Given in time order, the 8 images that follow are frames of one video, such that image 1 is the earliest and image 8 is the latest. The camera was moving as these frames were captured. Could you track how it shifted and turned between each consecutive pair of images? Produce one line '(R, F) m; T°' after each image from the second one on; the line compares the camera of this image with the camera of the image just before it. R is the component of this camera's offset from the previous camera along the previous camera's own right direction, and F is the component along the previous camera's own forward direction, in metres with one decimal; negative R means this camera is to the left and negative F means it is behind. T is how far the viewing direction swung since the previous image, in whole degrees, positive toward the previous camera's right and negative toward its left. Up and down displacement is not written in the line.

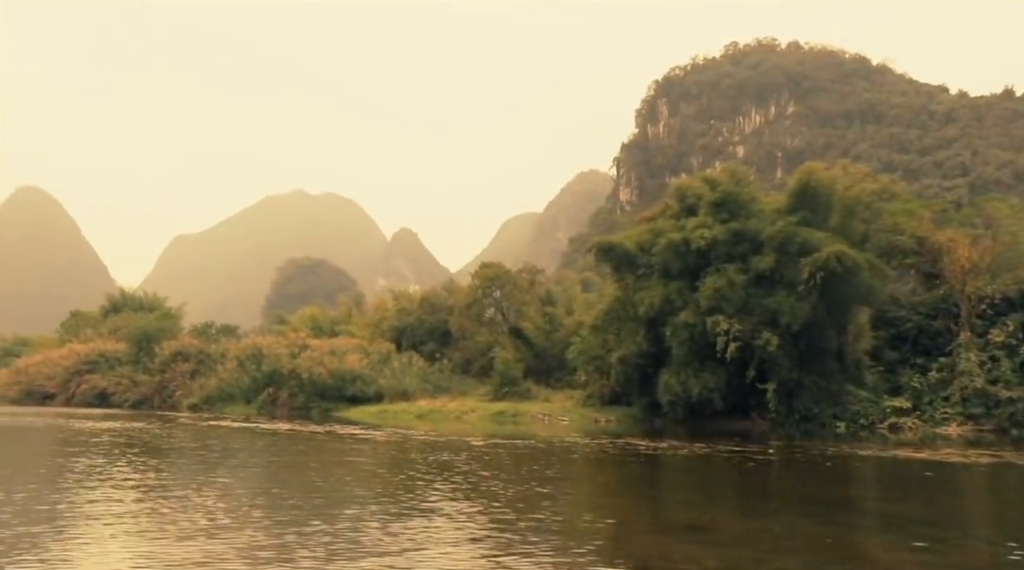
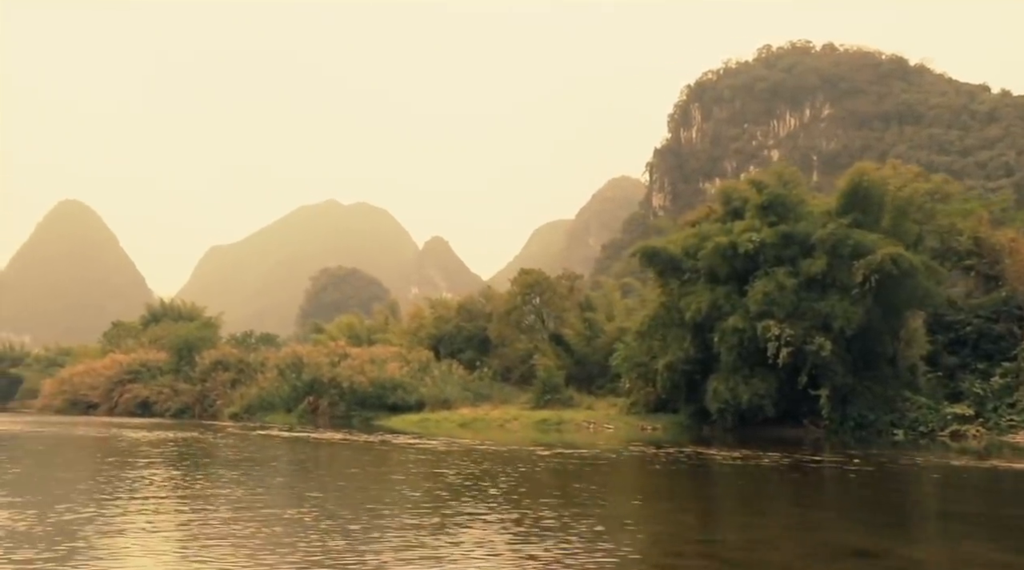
(-0.4, +0.4) m; -2°
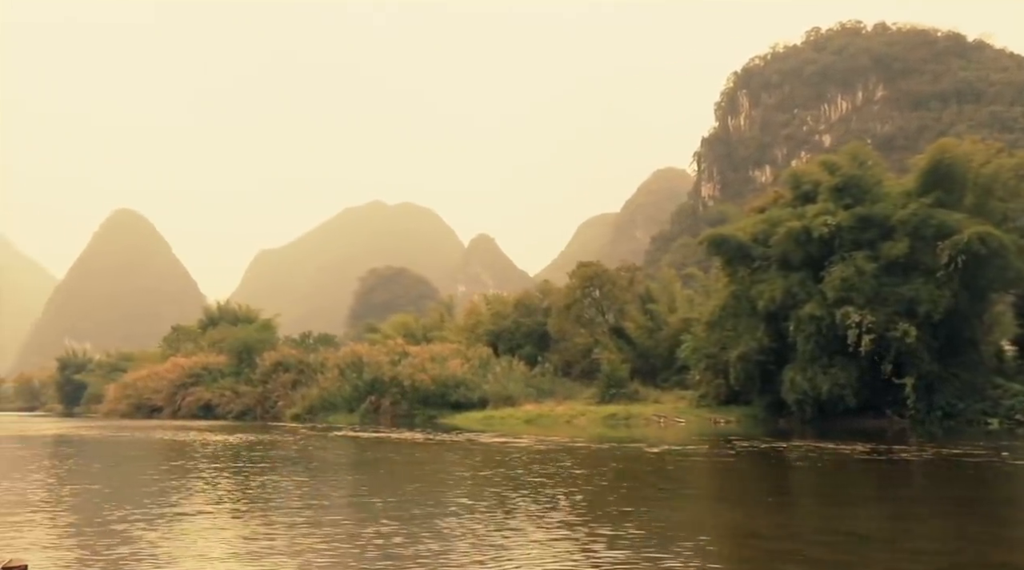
(-0.7, +0.6) m; -3°
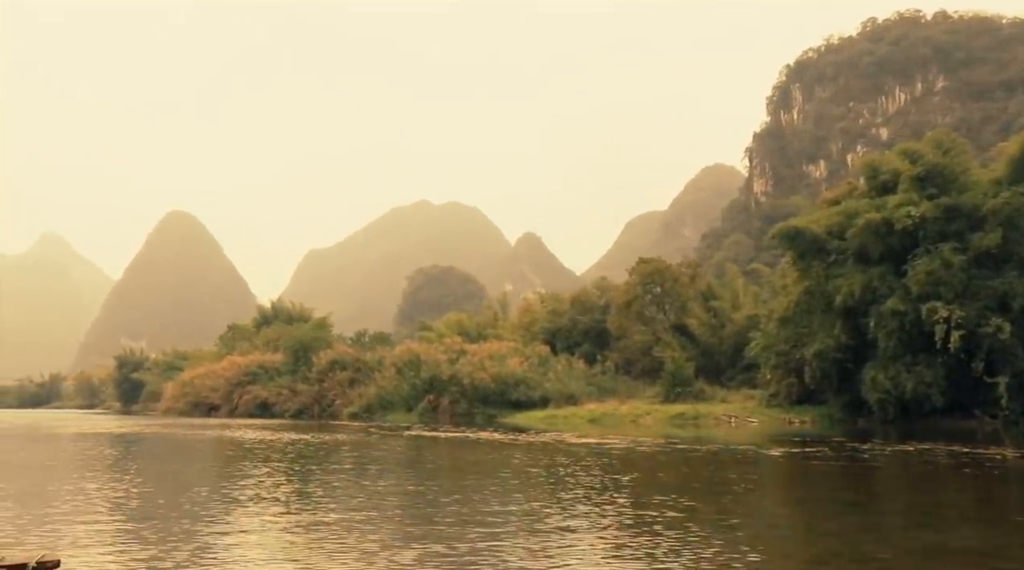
(-0.7, +0.8) m; -3°
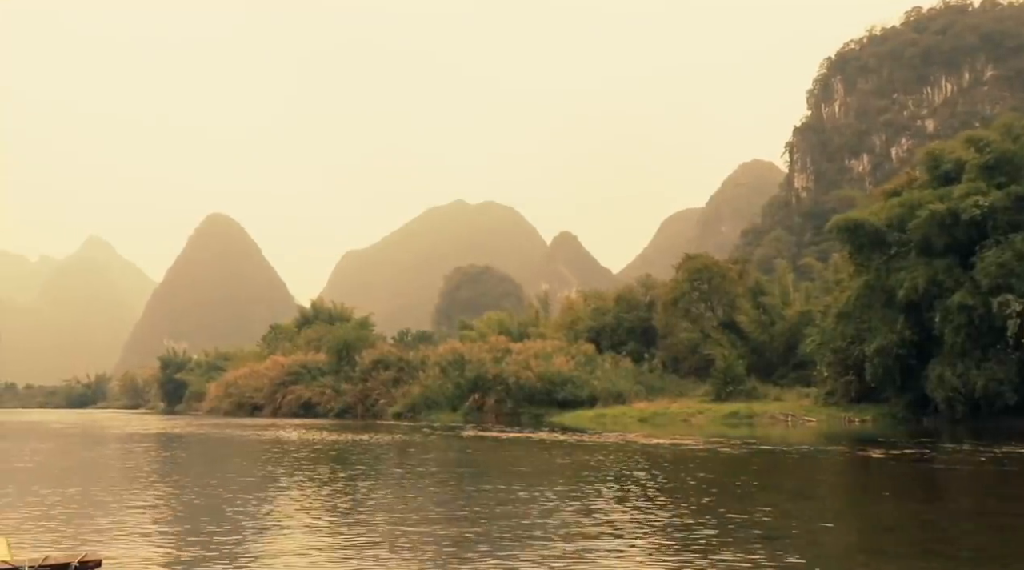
(-0.4, +0.6) m; -2°
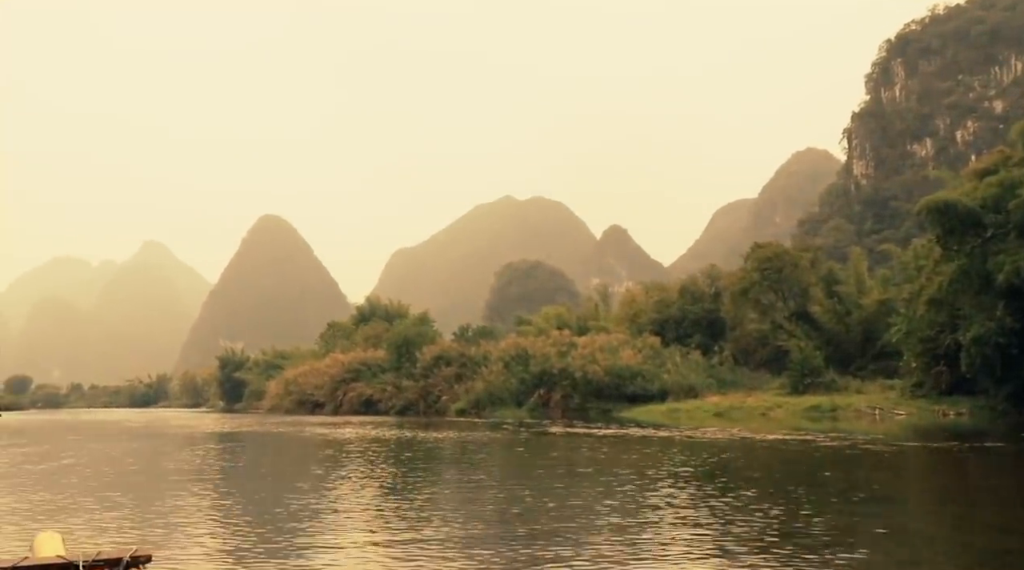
(-0.7, +1.0) m; -3°
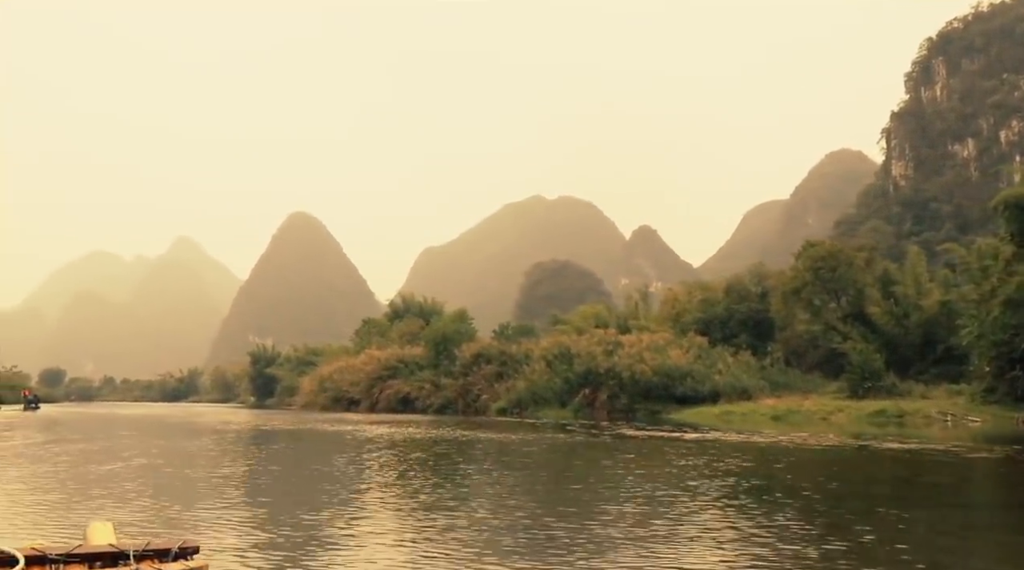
(-0.8, +1.1) m; -2°
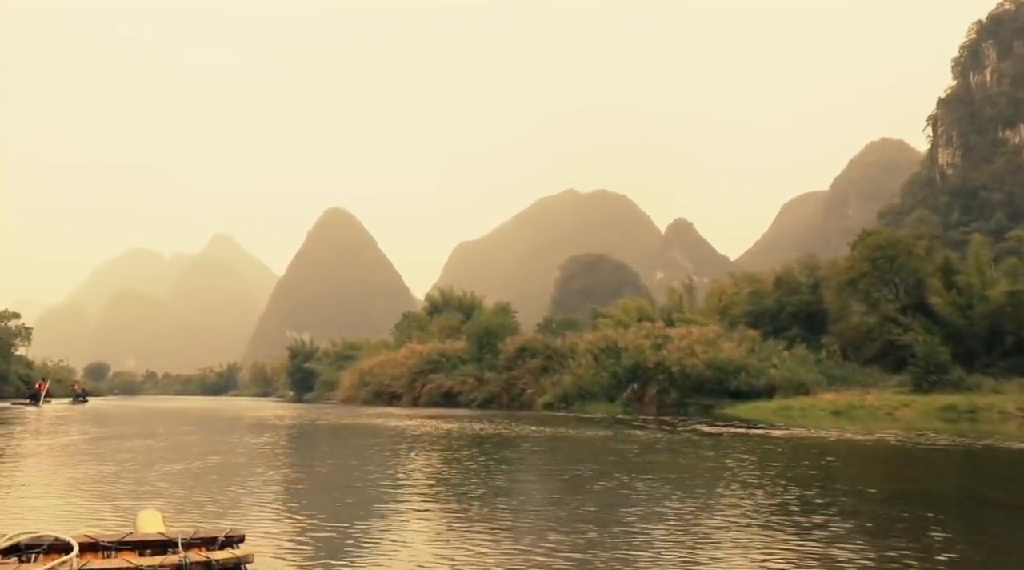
(-0.5, +1.0) m; -2°
